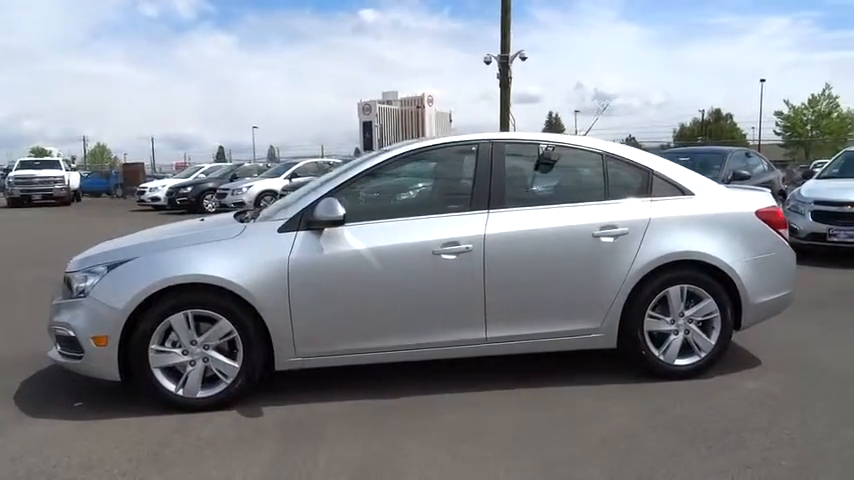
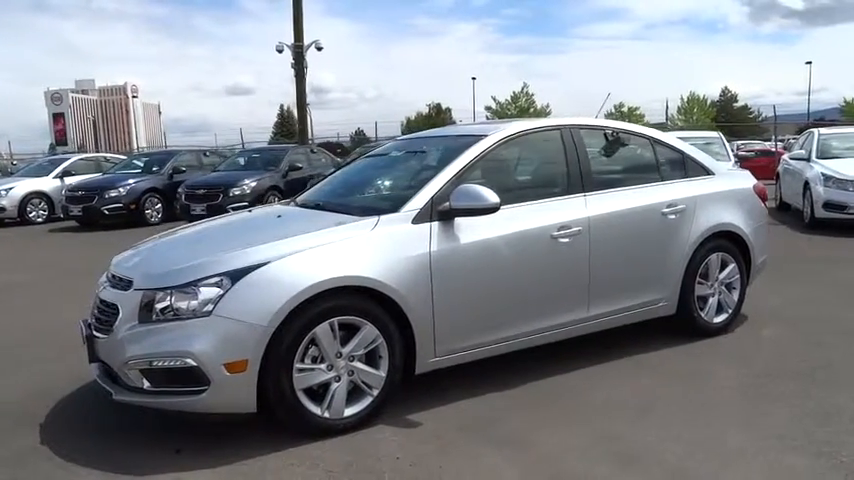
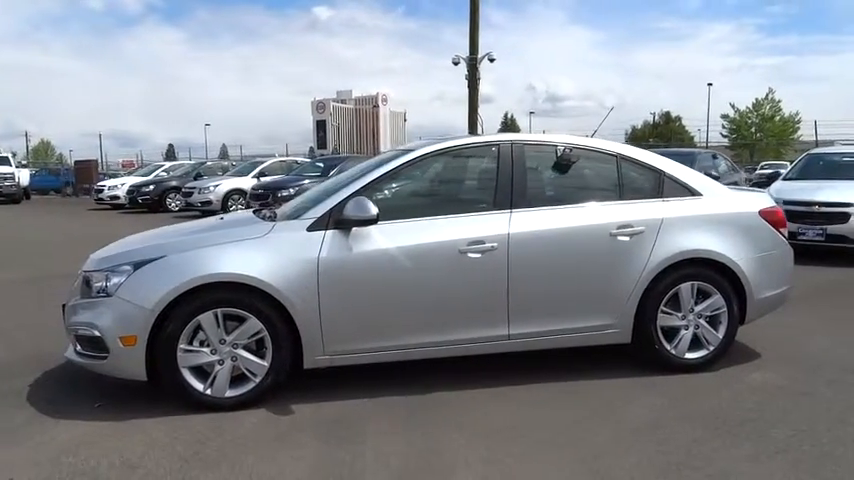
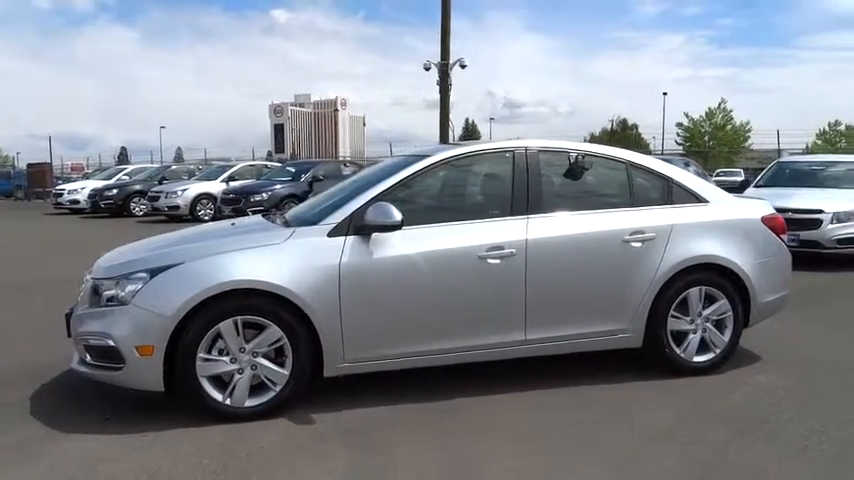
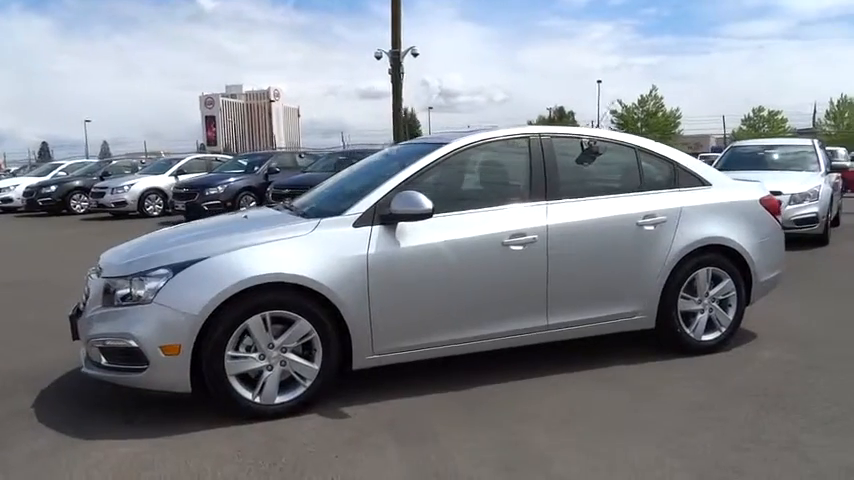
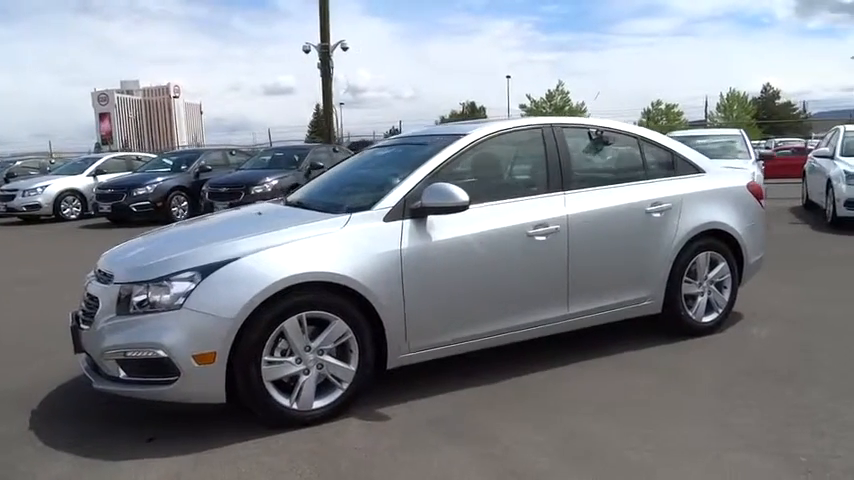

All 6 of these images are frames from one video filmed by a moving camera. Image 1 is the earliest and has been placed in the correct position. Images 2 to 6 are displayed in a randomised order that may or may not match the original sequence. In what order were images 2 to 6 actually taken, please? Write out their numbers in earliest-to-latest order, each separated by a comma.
3, 4, 5, 6, 2
